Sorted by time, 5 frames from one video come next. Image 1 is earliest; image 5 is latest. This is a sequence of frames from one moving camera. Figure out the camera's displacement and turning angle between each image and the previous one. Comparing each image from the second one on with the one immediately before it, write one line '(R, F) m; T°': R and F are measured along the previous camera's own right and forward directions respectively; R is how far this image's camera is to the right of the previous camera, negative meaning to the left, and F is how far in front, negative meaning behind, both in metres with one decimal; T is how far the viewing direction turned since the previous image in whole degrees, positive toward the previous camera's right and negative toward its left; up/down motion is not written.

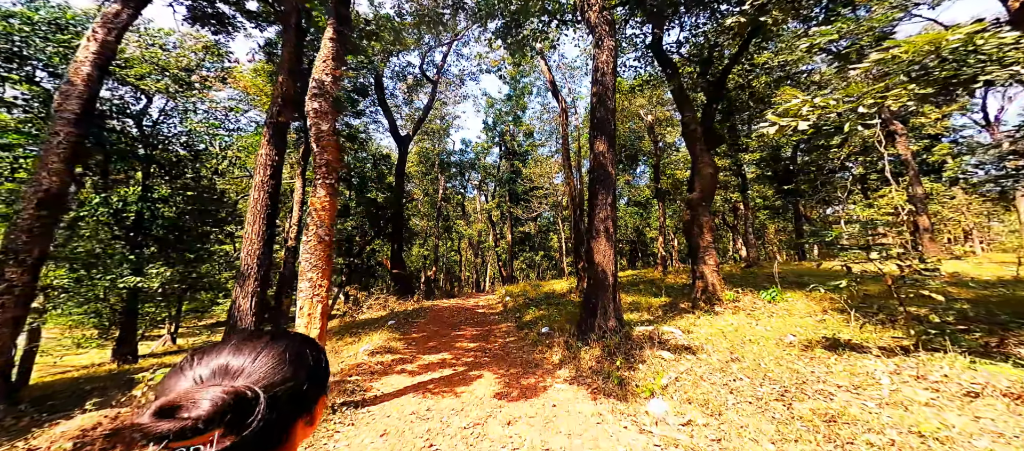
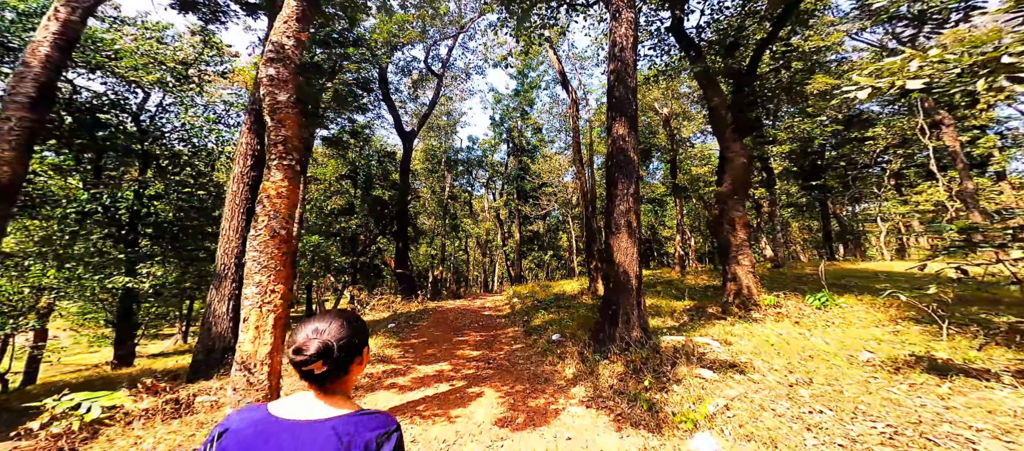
(0.0, +1.0) m; -1°
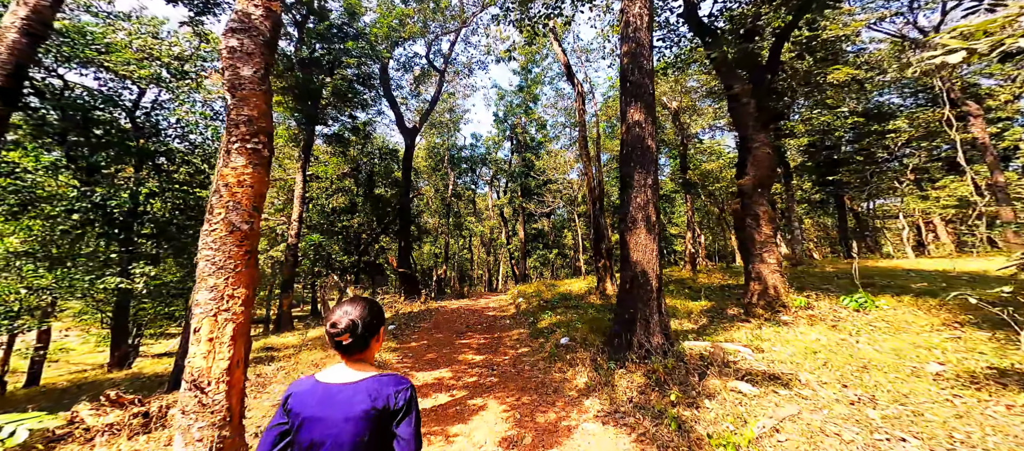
(0.0, +0.6) m; -1°
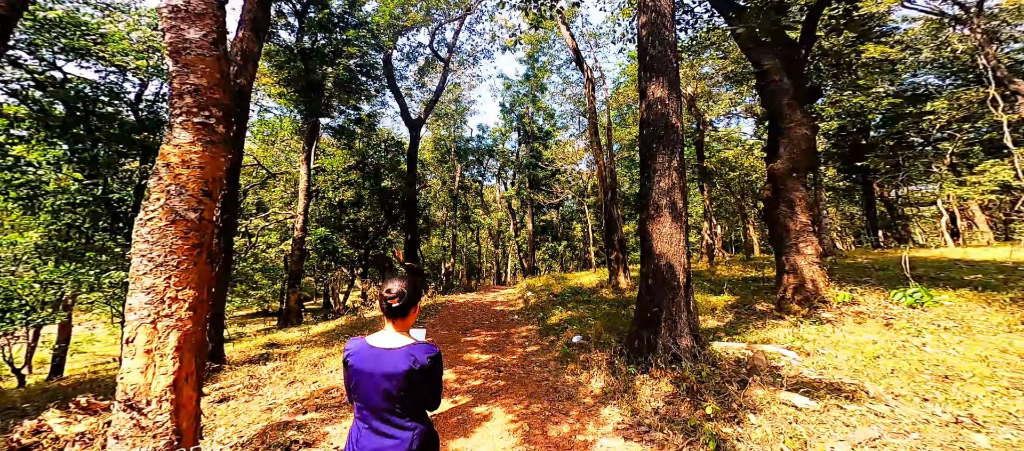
(0.0, +0.6) m; -1°
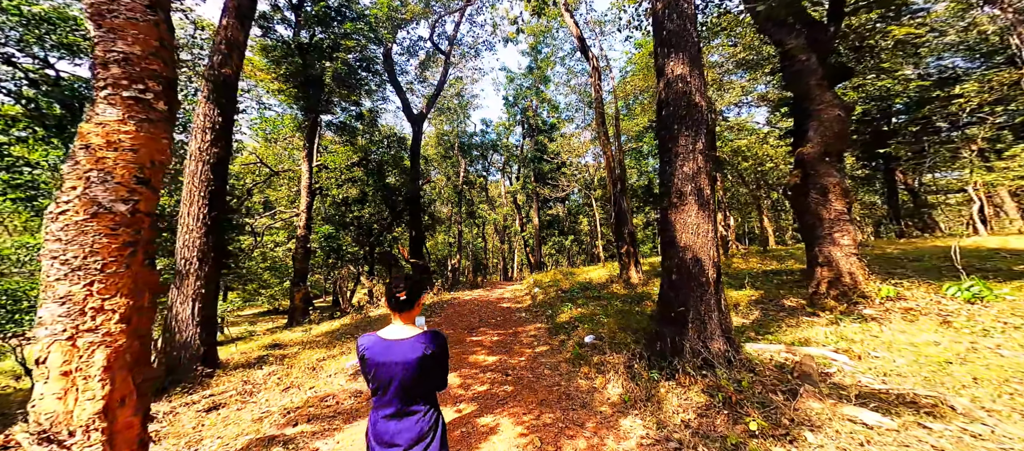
(0.0, +0.5) m; -1°
